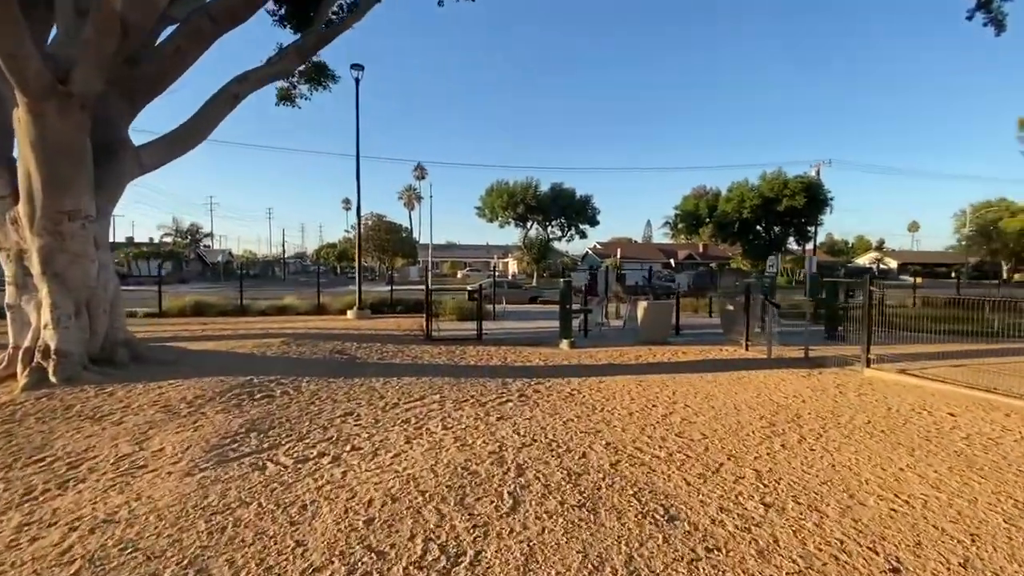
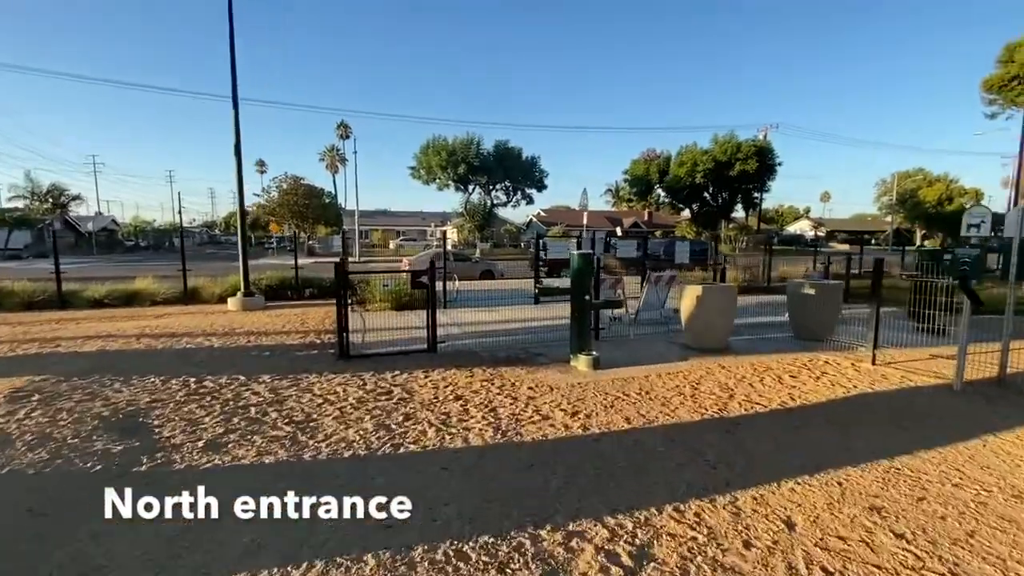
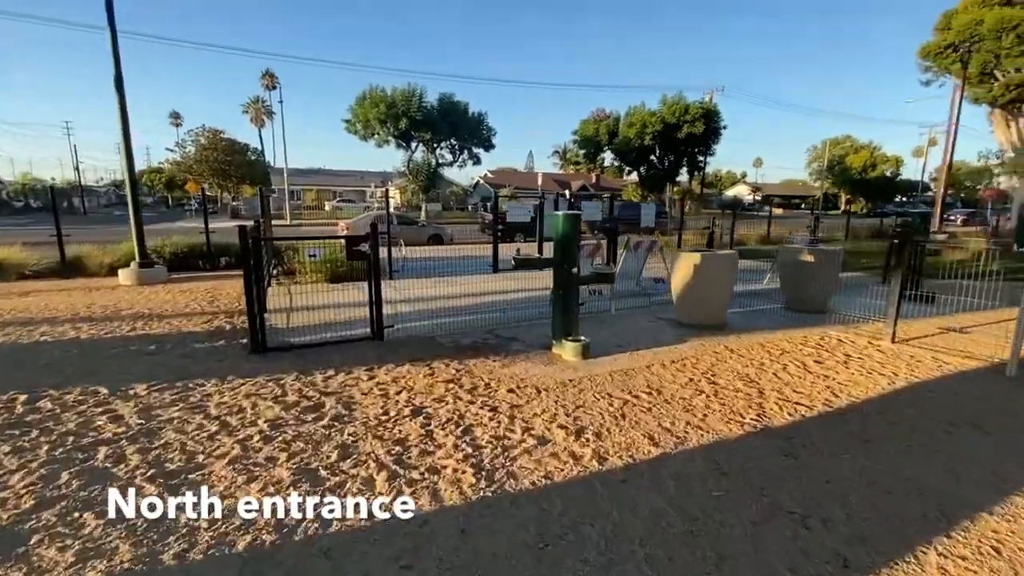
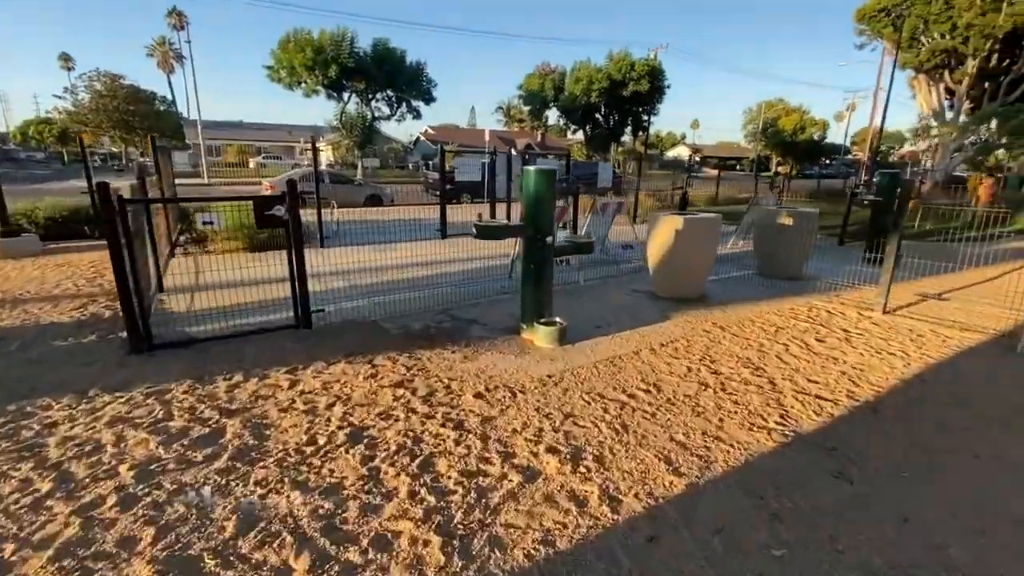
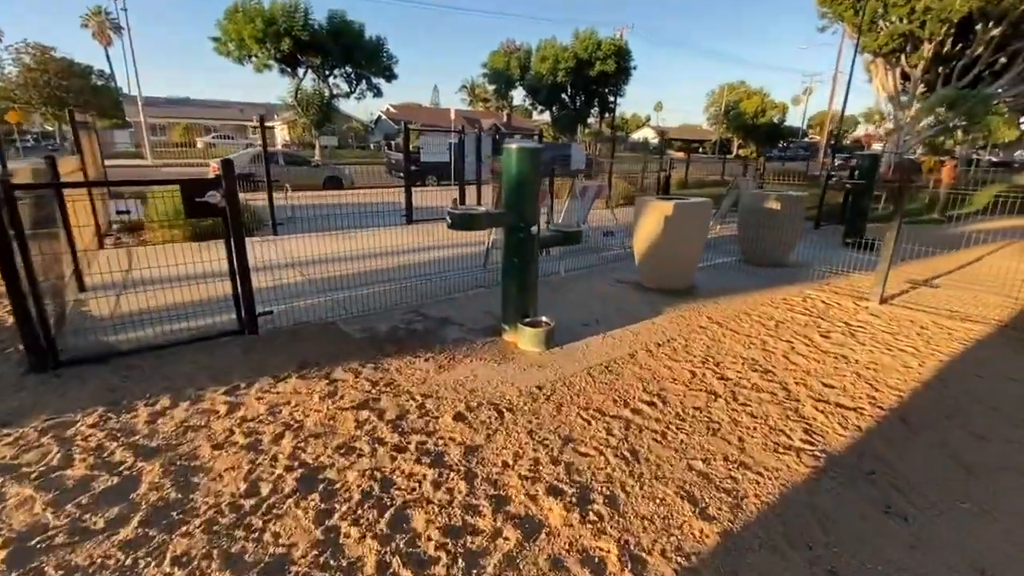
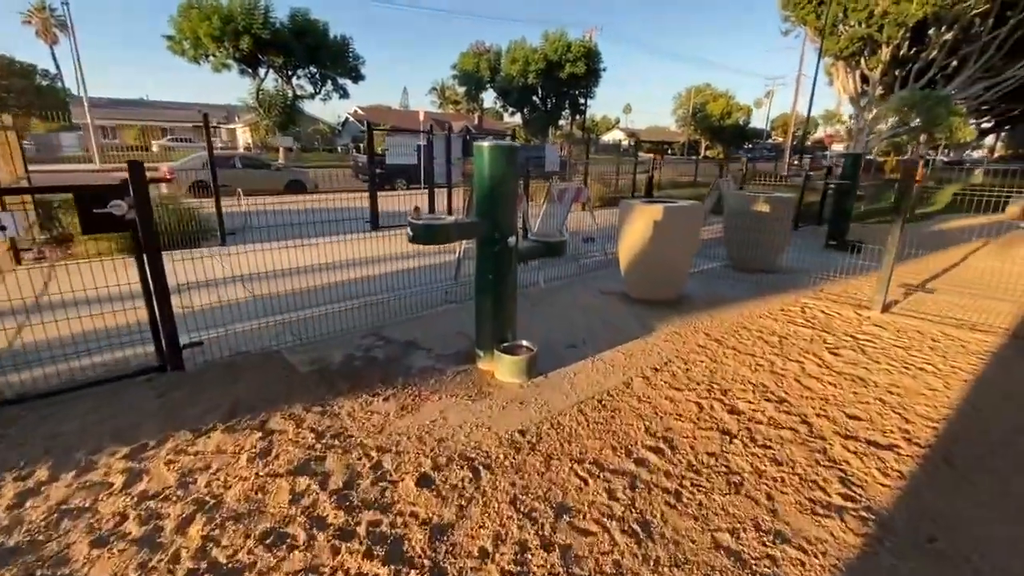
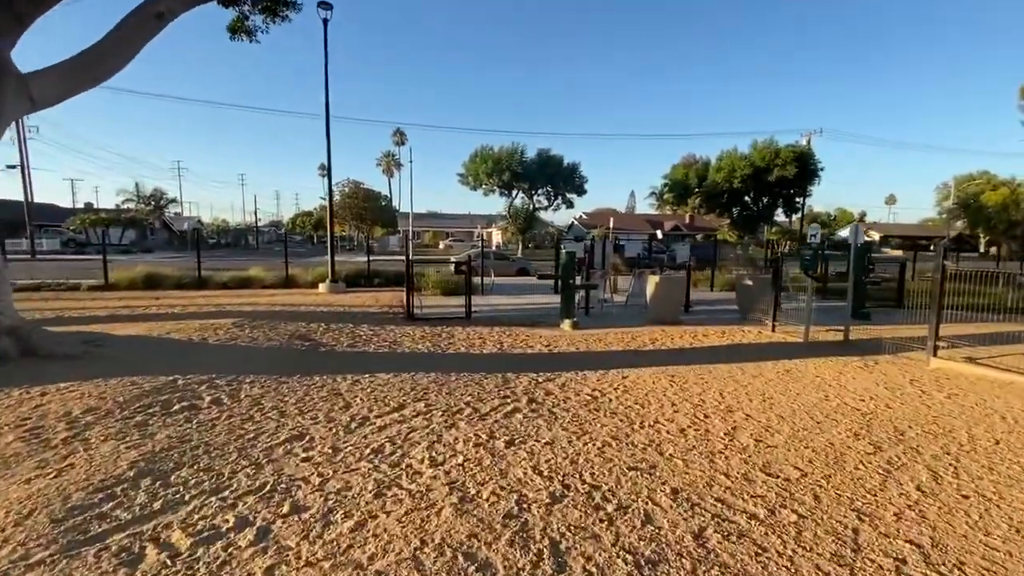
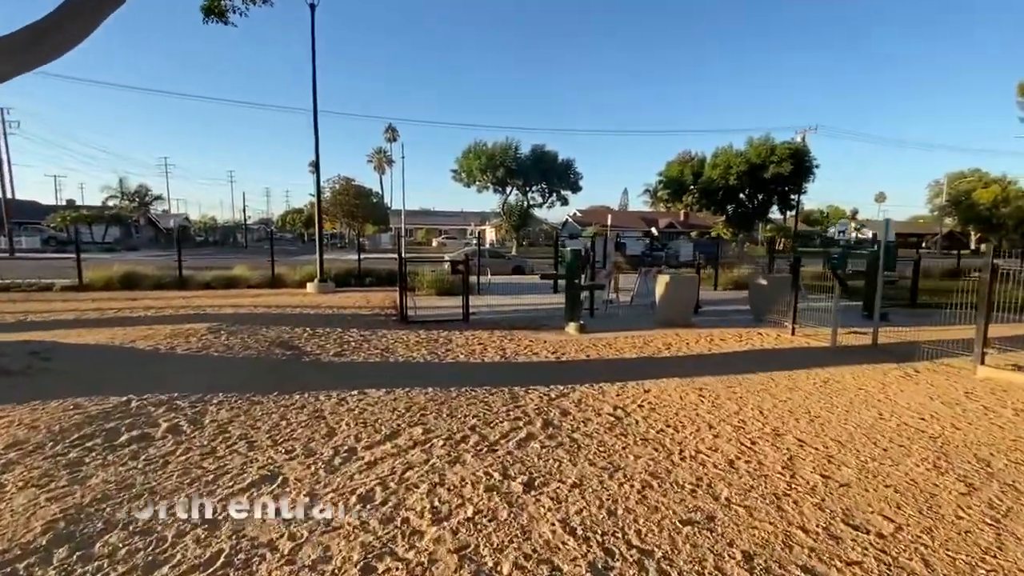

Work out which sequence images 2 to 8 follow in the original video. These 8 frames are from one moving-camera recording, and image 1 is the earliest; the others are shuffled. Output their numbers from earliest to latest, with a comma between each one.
7, 8, 2, 3, 4, 5, 6
